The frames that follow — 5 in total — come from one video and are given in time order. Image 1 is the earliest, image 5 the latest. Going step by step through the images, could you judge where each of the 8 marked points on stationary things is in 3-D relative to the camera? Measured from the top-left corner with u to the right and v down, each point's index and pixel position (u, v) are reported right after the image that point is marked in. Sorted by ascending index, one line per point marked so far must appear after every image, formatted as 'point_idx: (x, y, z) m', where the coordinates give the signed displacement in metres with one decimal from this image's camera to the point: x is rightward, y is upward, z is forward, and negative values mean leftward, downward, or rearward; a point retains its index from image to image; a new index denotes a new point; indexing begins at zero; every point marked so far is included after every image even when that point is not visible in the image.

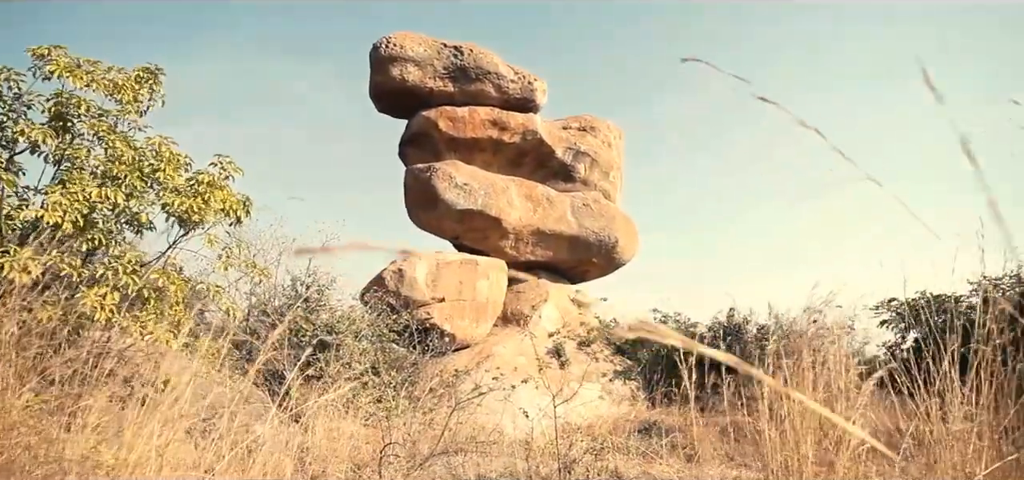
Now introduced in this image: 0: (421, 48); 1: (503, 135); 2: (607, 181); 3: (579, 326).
0: (-1.7, +3.7, +16.2) m
1: (-0.2, +2.1, +16.8) m
2: (+2.0, +1.2, +18.3) m
3: (+1.3, -1.6, +16.1) m
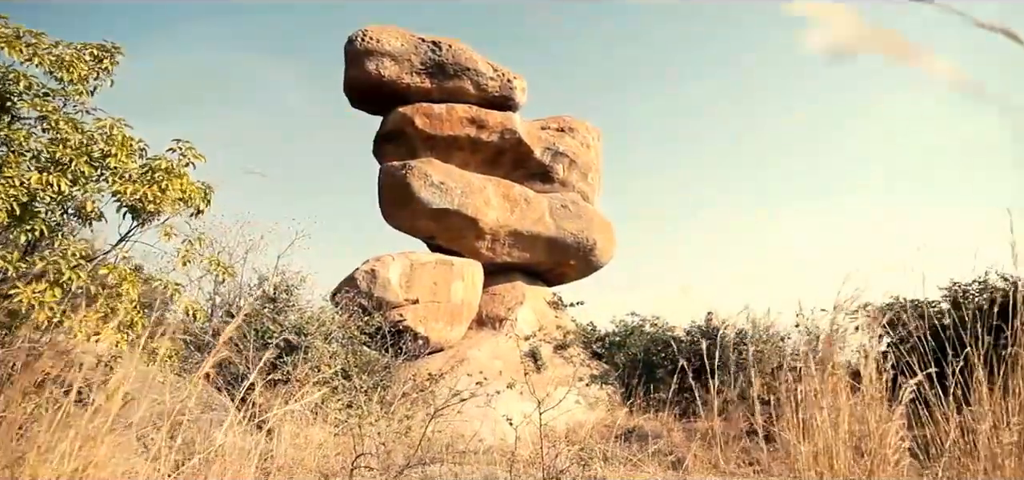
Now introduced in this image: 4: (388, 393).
0: (-2.1, +3.7, +15.8) m
1: (-0.6, +2.1, +16.4) m
2: (+1.5, +1.2, +18.0) m
3: (+0.8, -1.7, +15.7) m
4: (-1.5, -1.8, +10.0) m
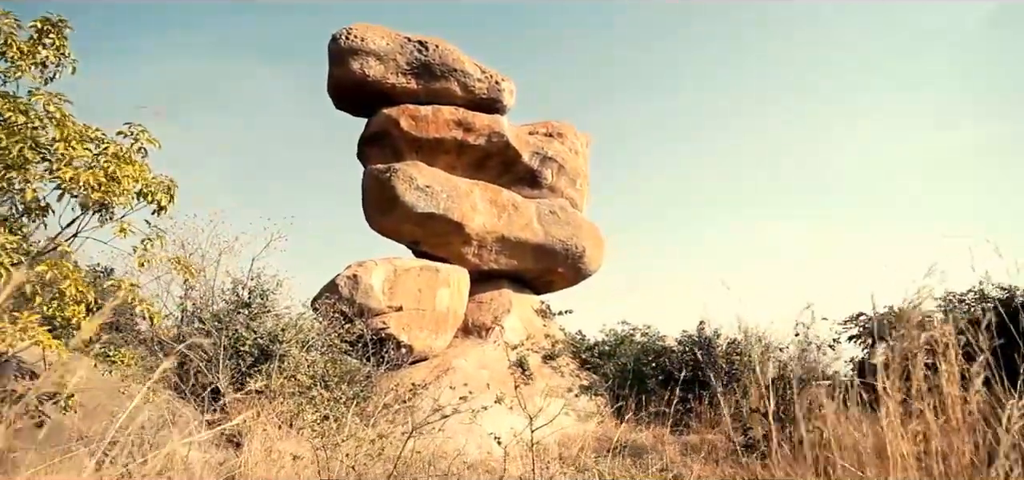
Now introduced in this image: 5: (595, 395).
0: (-2.3, +3.6, +15.3) m
1: (-0.8, +2.0, +16.0) m
2: (+1.3, +1.1, +17.6) m
3: (+0.6, -1.8, +15.2) m
4: (-1.6, -1.9, +9.5) m
5: (+1.4, -2.6, +14.0) m
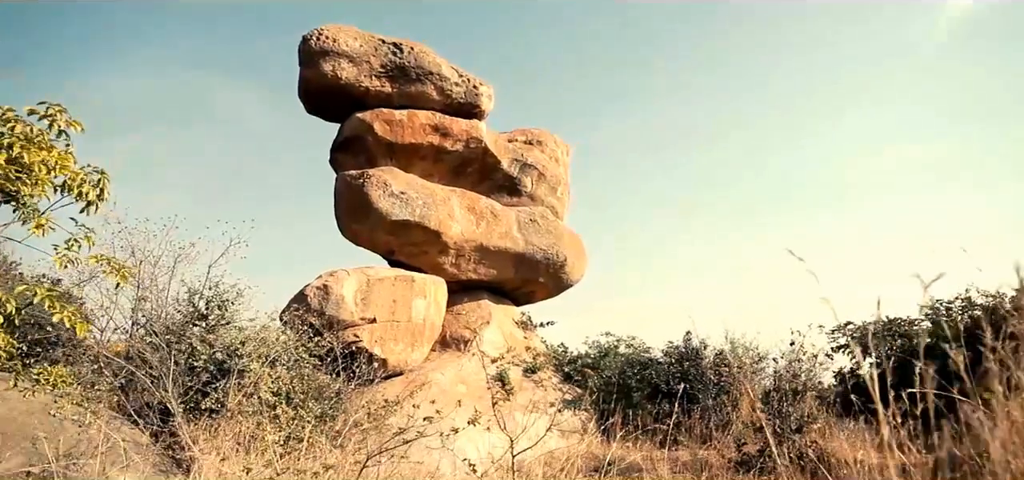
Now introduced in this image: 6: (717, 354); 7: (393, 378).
0: (-2.7, +3.4, +14.7) m
1: (-1.2, +1.8, +15.4) m
2: (+0.9, +0.9, +17.0) m
3: (+0.2, -1.9, +14.6) m
4: (-1.8, -1.9, +8.8) m
5: (+1.1, -2.7, +13.4) m
6: (+3.3, -1.8, +13.6) m
7: (-1.8, -2.0, +12.6) m
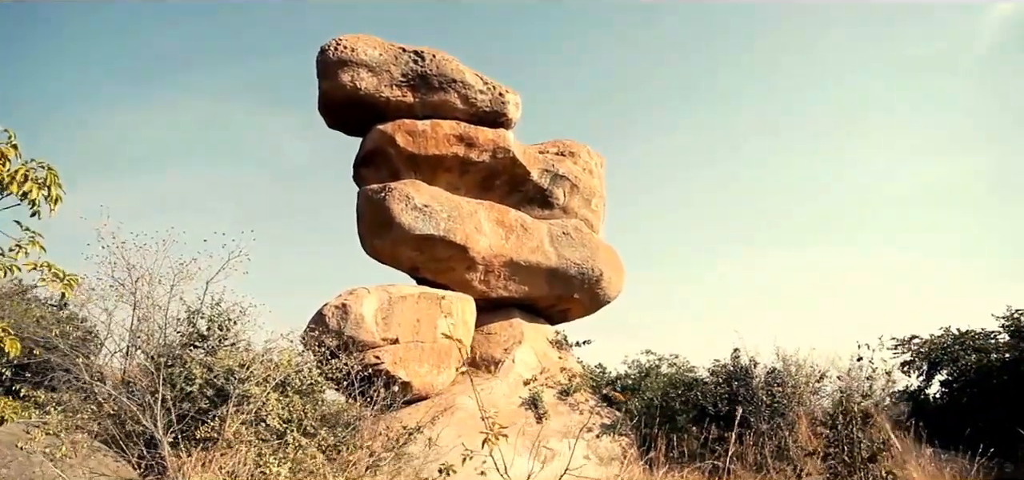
0: (-2.3, +3.1, +14.1) m
1: (-0.7, +1.5, +14.7) m
2: (+1.5, +0.6, +16.1) m
3: (+0.8, -2.1, +13.7) m
4: (-1.5, -2.0, +8.0) m
5: (+1.6, -2.9, +12.4) m
6: (+3.8, -2.0, +12.6) m
7: (-1.3, -2.3, +11.8) m
